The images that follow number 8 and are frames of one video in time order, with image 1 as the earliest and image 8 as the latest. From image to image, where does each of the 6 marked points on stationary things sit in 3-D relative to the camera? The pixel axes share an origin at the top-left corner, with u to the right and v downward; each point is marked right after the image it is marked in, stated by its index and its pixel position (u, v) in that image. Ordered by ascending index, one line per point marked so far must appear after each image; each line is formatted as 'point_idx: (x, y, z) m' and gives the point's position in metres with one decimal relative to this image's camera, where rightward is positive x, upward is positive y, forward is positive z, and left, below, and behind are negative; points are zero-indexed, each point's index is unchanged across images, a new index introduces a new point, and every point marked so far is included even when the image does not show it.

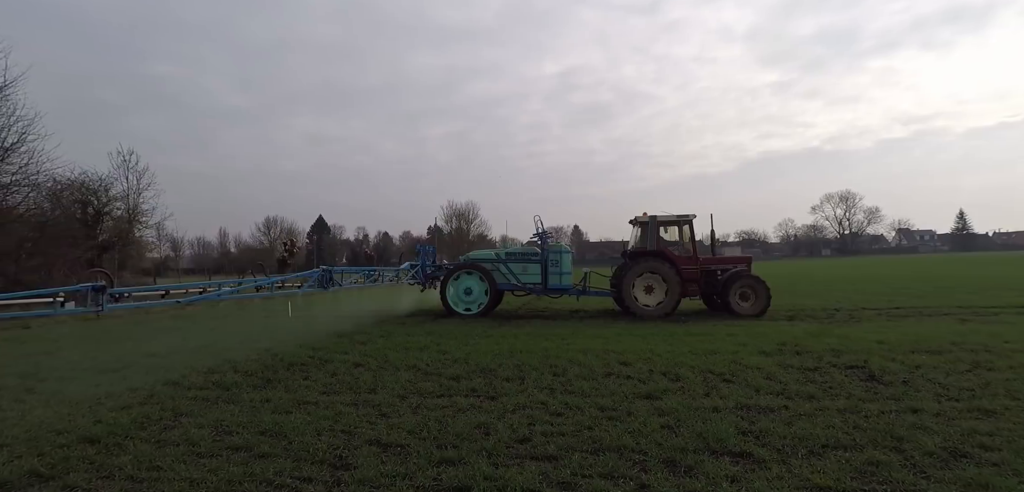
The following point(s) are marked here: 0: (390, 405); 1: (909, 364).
0: (-1.3, -1.7, +5.7) m
1: (+4.4, -1.3, +5.9) m
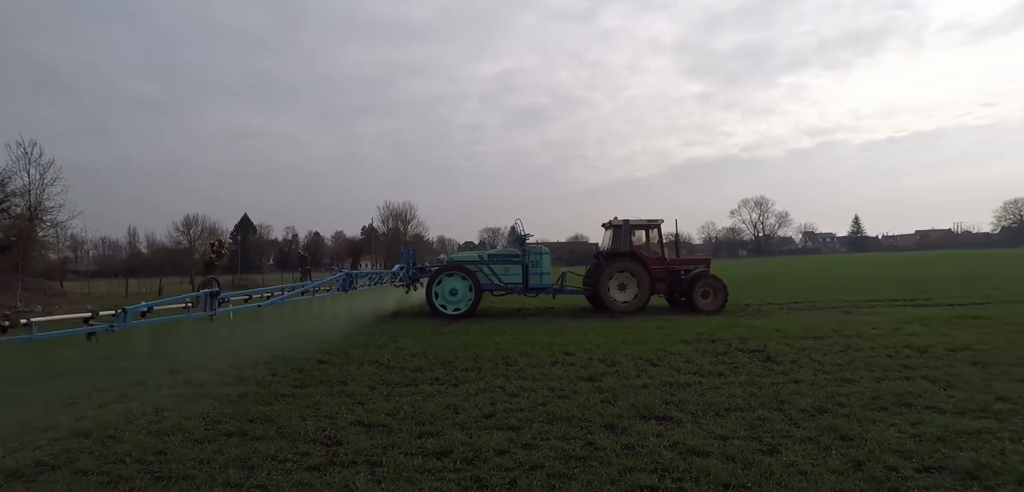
0: (-1.7, -1.7, +6.3) m
1: (+3.8, -1.4, +7.2) m
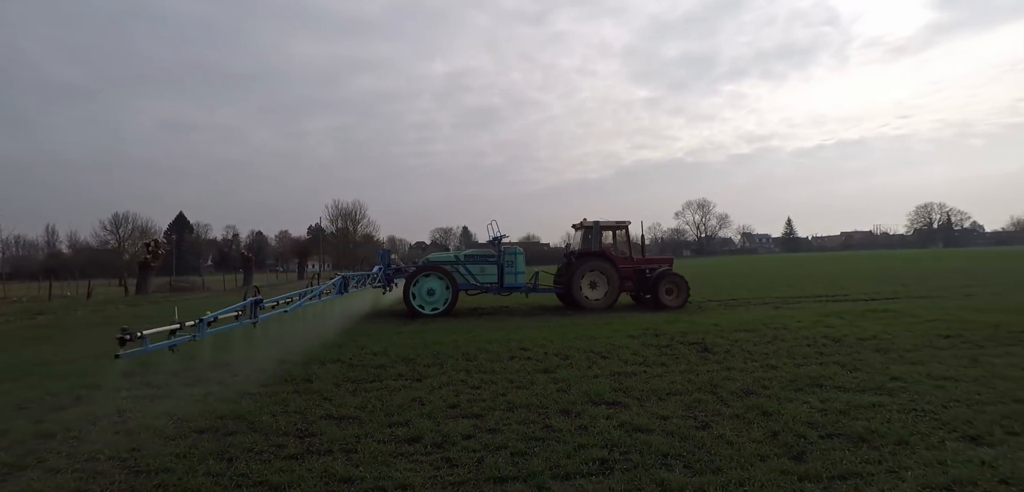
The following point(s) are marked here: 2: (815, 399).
0: (-2.2, -1.8, +6.5) m
1: (+3.2, -1.4, +8.0) m
2: (+2.8, -1.4, +5.0) m
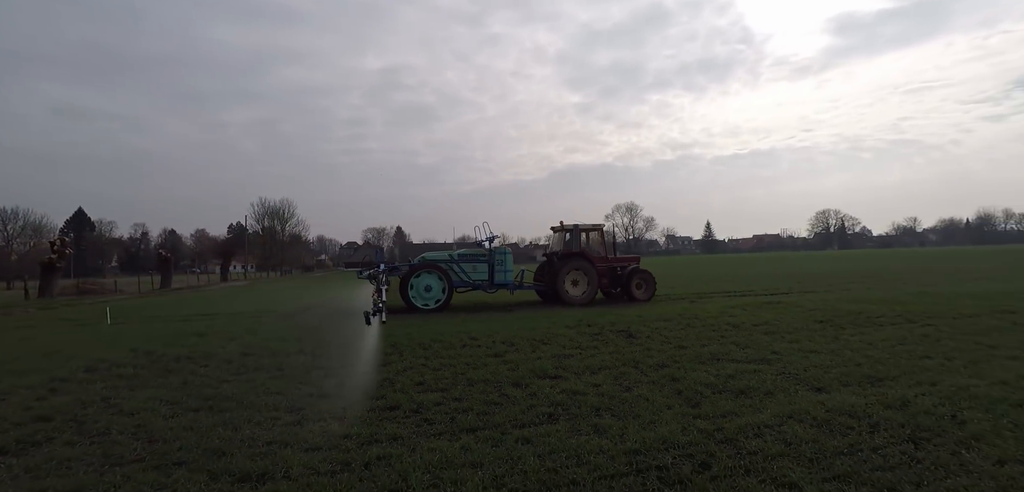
0: (-2.8, -1.8, +7.3) m
1: (+2.4, -1.4, +9.3) m
2: (+2.4, -1.4, +6.3) m
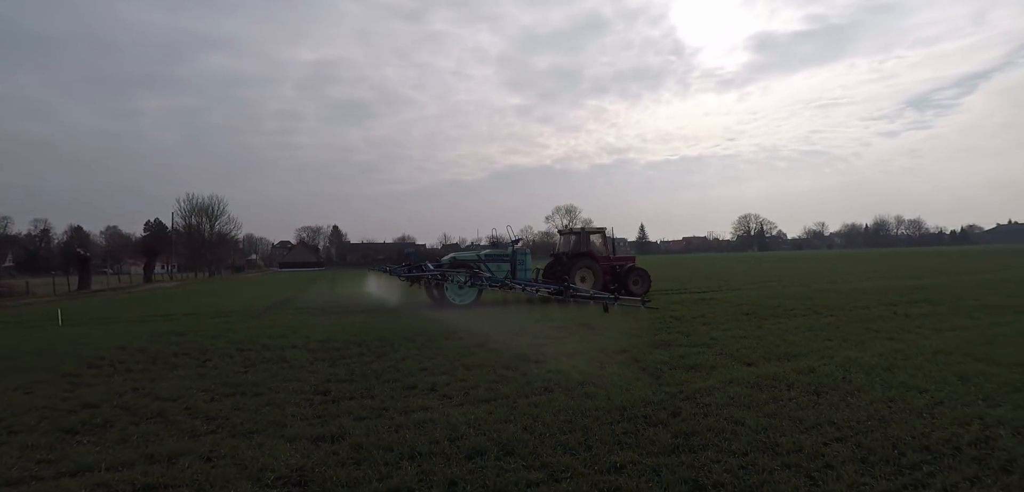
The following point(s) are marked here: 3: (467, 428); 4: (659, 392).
0: (-3.0, -1.8, +8.1) m
1: (+2.0, -1.5, +10.8) m
2: (+2.2, -1.5, +7.8) m
3: (-0.4, -1.6, +4.7) m
4: (+1.5, -1.5, +5.6) m
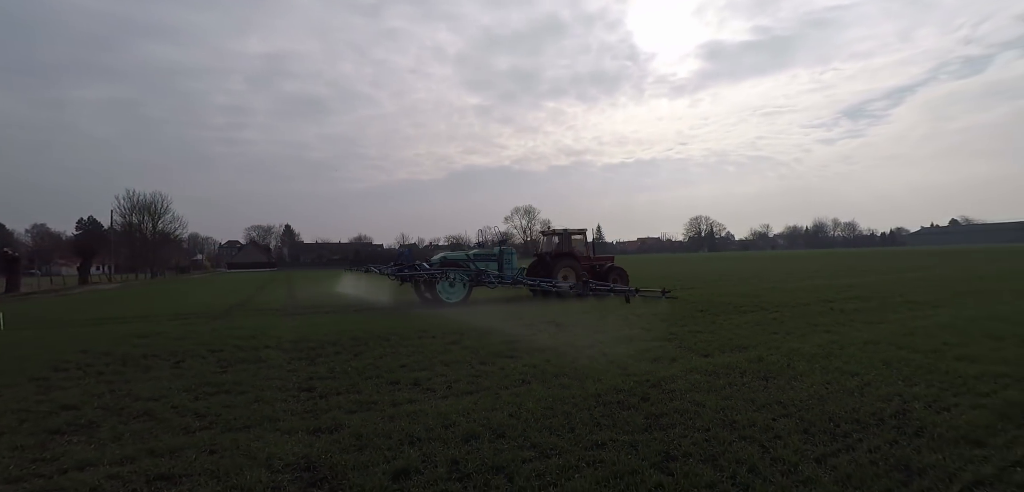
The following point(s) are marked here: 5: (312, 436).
0: (-3.4, -1.8, +8.3) m
1: (+1.3, -1.5, +11.3) m
2: (+1.9, -1.5, +8.4) m
3: (-0.5, -1.6, +5.1) m
4: (+1.3, -1.5, +6.1) m
5: (-1.8, -1.7, +4.9) m
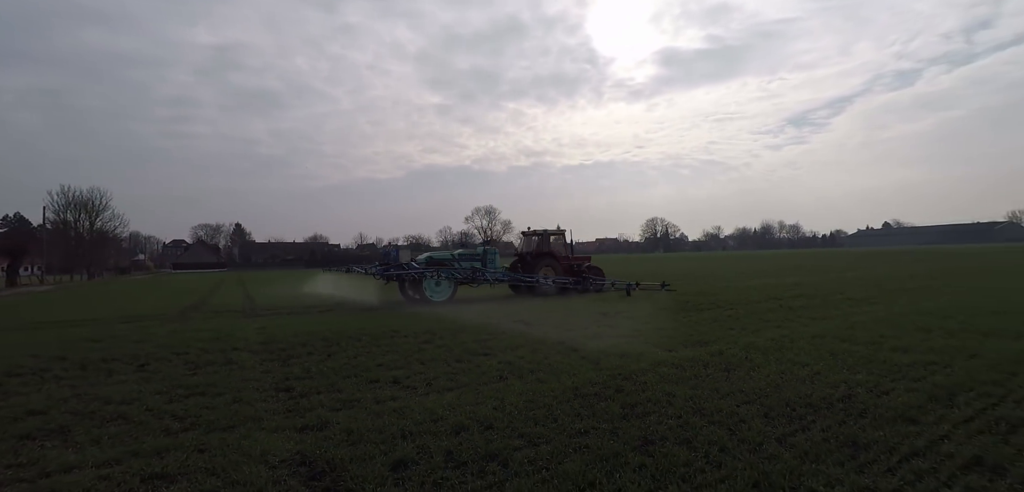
0: (-3.8, -1.8, +8.2) m
1: (+0.7, -1.5, +11.7) m
2: (+1.4, -1.6, +8.7) m
3: (-0.7, -1.6, +5.3) m
4: (+1.1, -1.6, +6.5) m
5: (-2.0, -1.8, +5.0) m
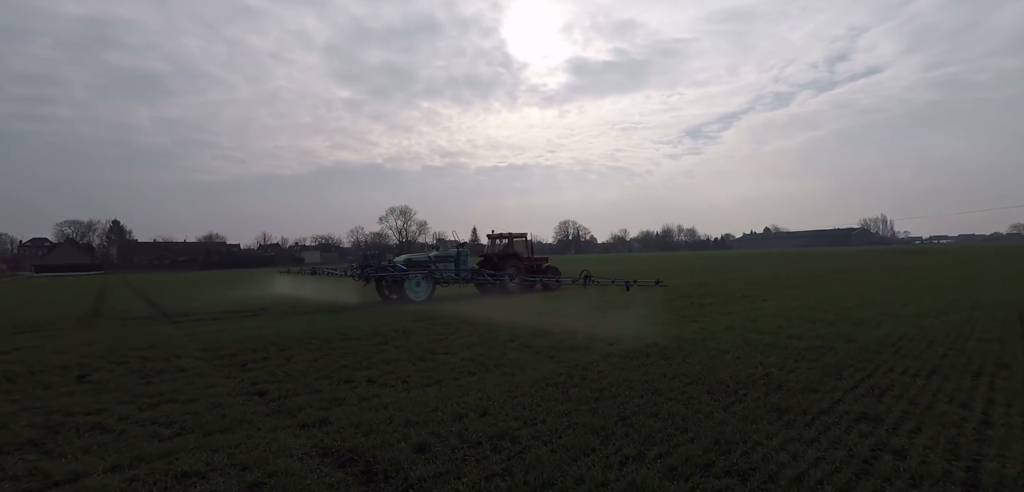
0: (-4.5, -1.9, +8.2) m
1: (-0.6, -1.6, +12.4) m
2: (+0.6, -1.7, +9.6) m
3: (-0.9, -1.7, +5.9) m
4: (+0.7, -1.7, +7.4) m
5: (-2.1, -1.8, +5.4) m
